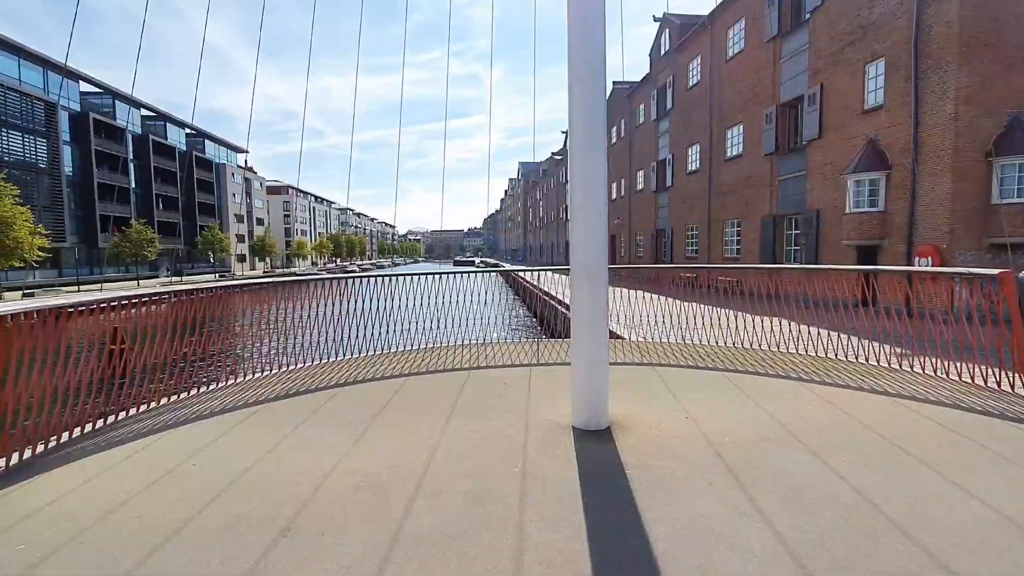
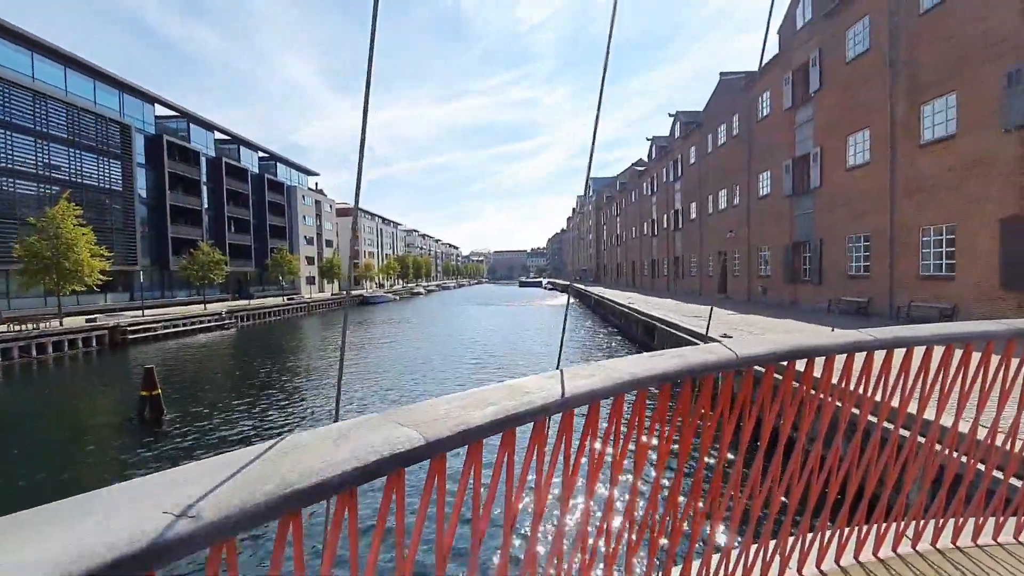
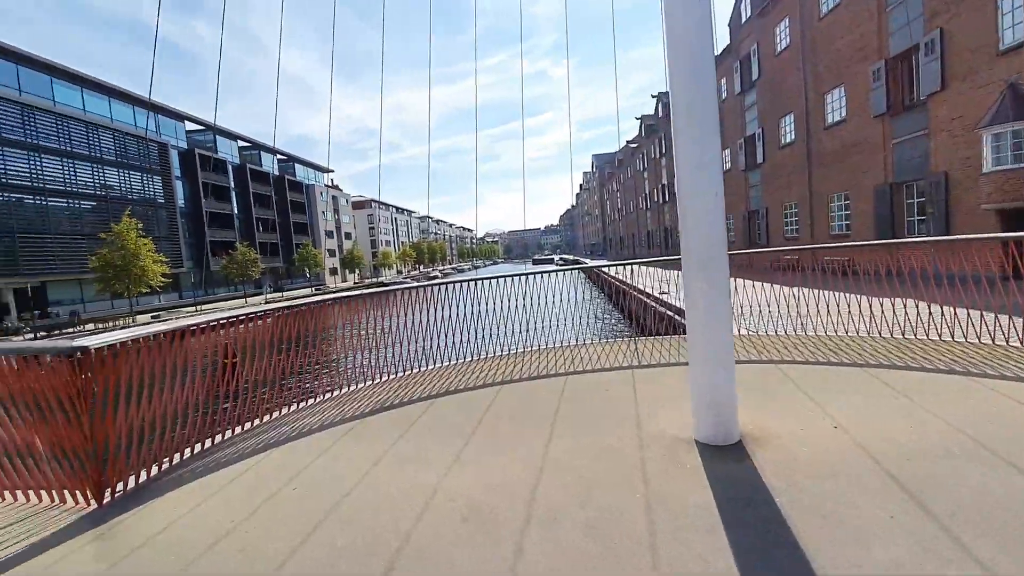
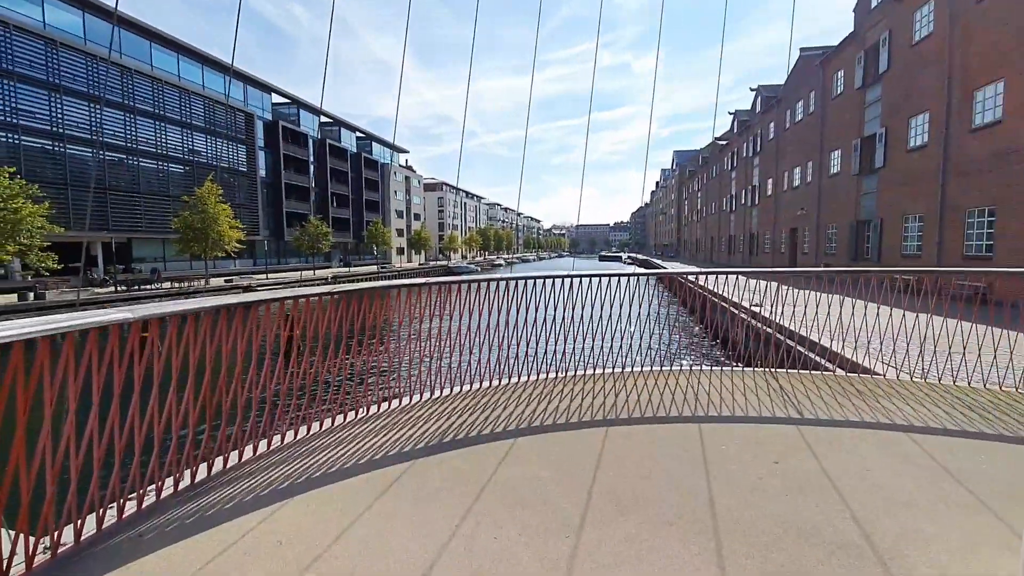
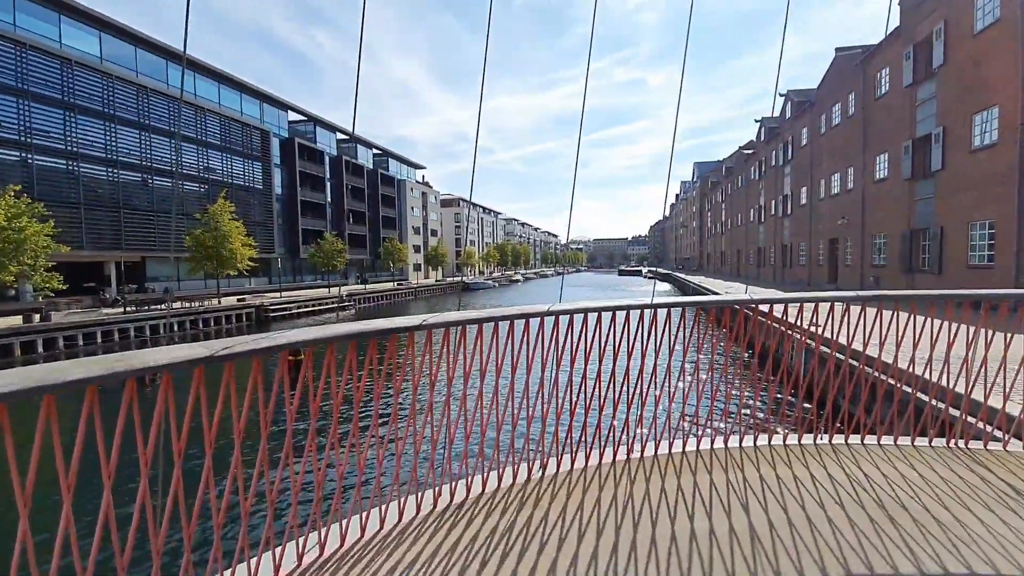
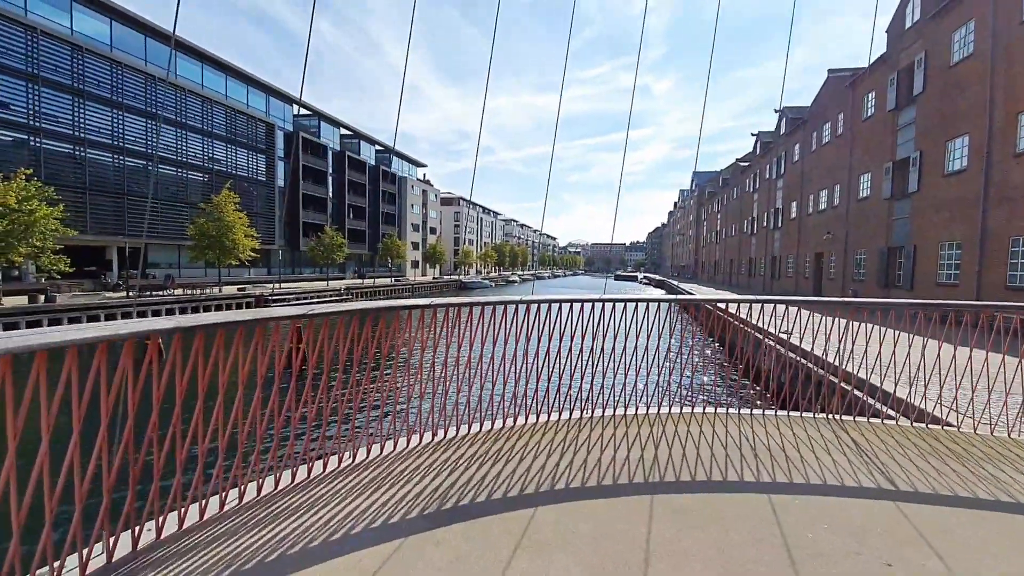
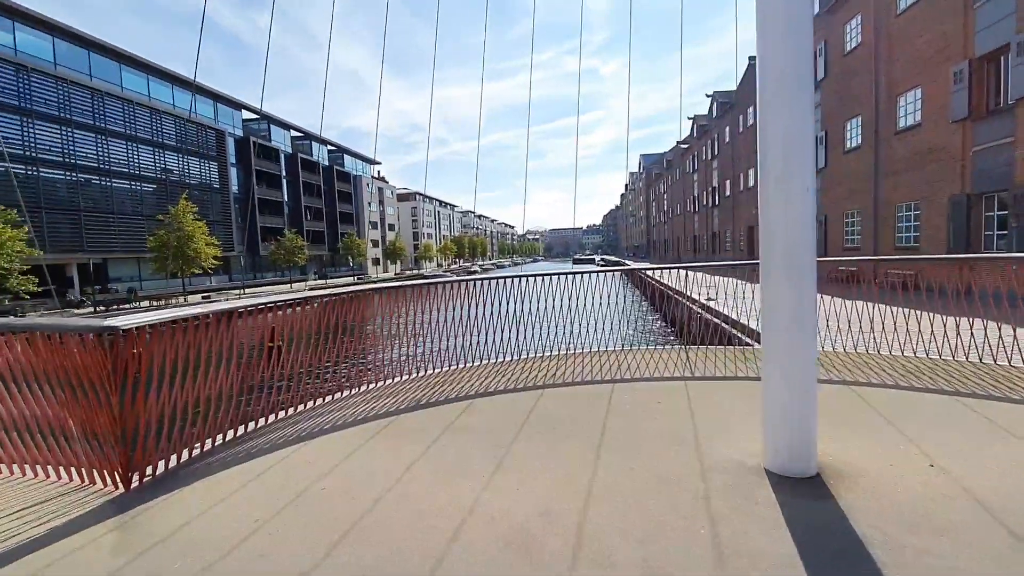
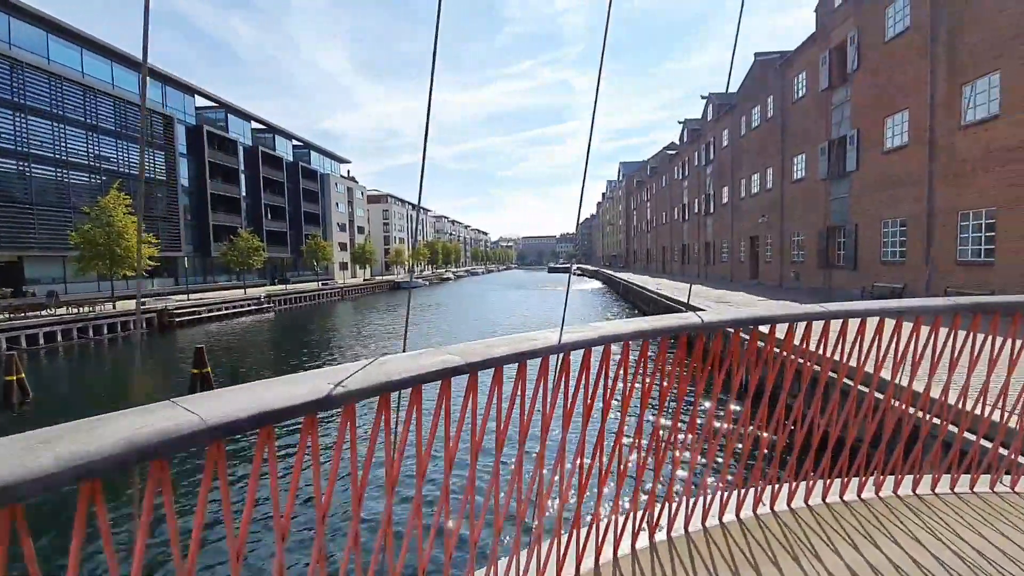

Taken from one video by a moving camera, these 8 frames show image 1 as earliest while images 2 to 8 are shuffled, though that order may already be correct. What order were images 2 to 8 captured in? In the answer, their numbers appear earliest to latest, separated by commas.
3, 7, 4, 6, 5, 8, 2
